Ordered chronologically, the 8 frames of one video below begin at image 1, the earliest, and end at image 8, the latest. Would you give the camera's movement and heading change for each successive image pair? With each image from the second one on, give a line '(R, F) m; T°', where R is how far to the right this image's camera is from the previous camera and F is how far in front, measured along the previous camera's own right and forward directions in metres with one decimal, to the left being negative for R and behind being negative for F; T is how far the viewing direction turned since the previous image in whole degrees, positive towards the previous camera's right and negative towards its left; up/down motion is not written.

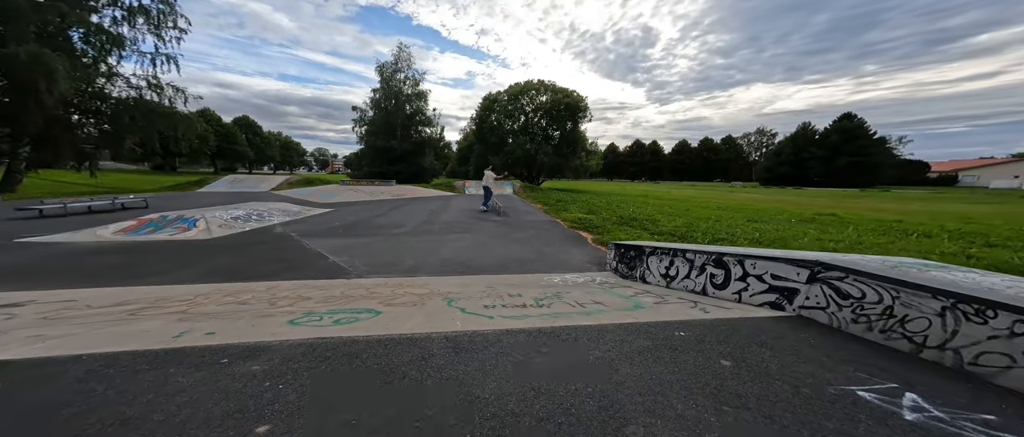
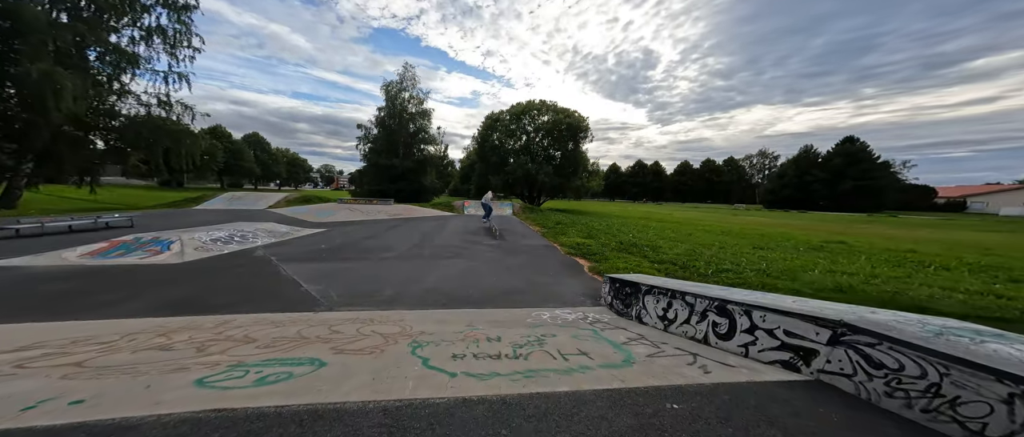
(+0.4, +0.5) m; 0°
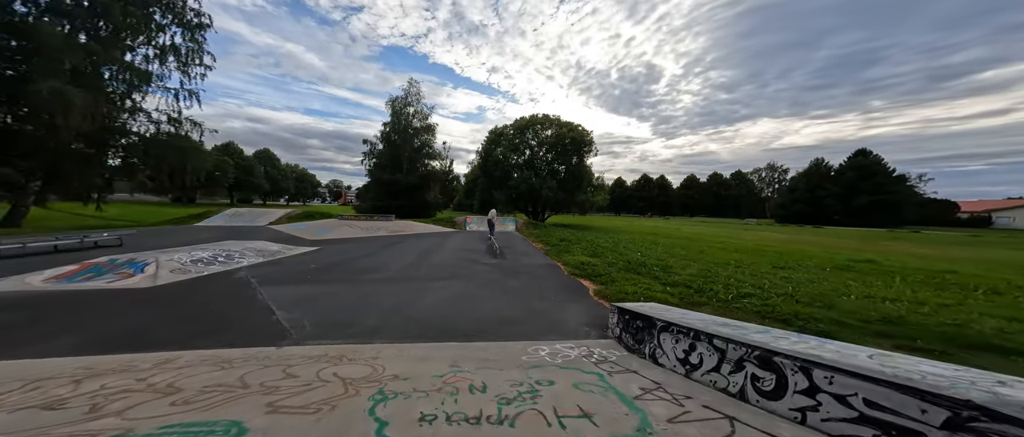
(+0.2, +0.8) m; -1°
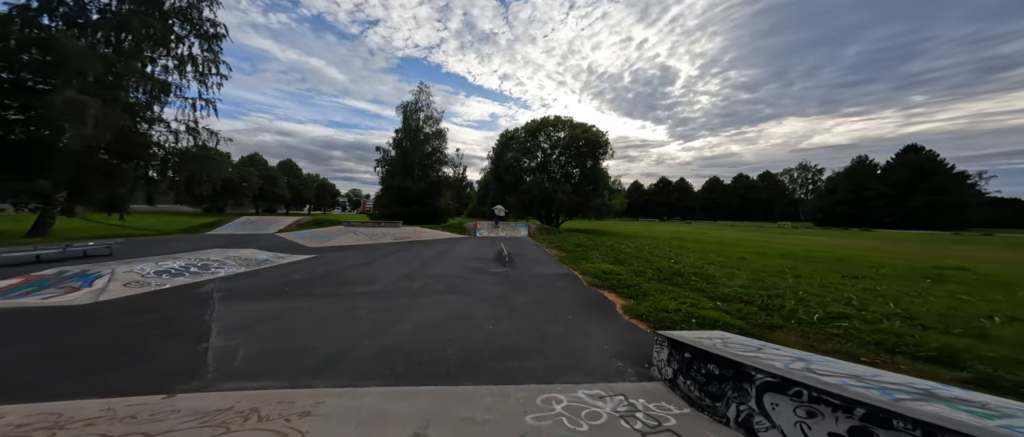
(+0.2, +1.8) m; -3°
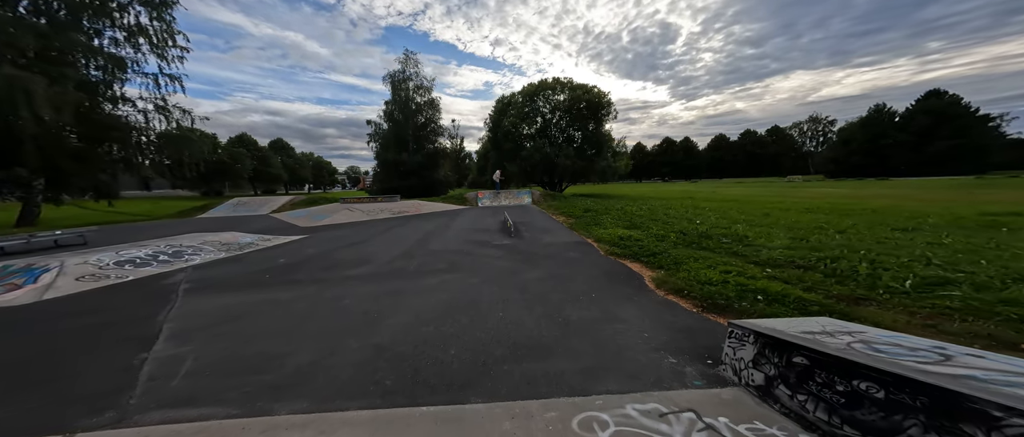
(-0.2, +1.3) m; 0°
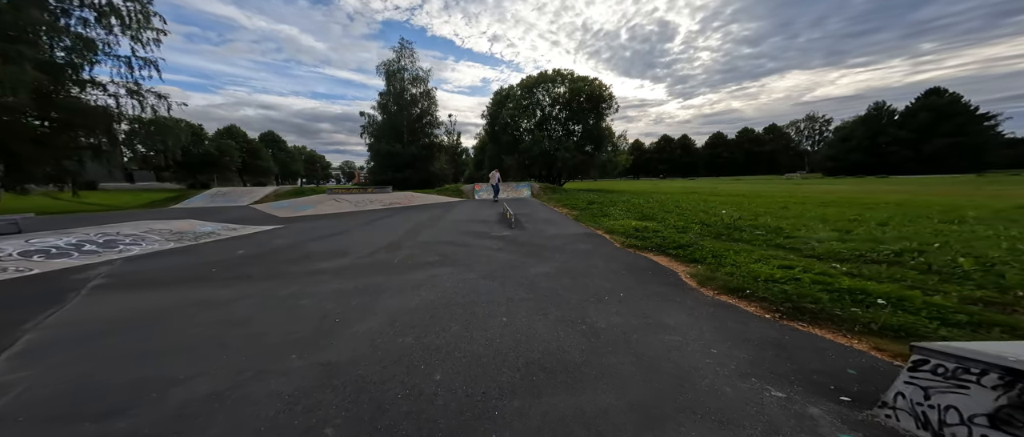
(-0.2, +1.4) m; +1°
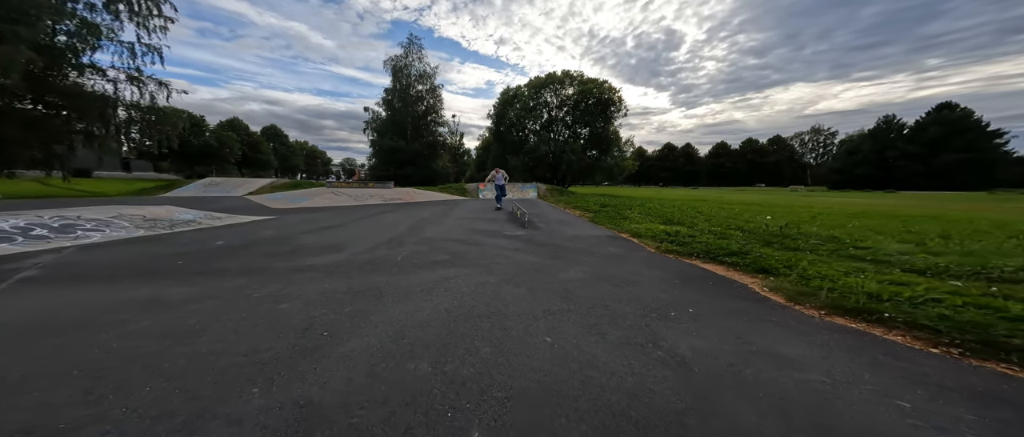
(-0.5, +1.1) m; 0°
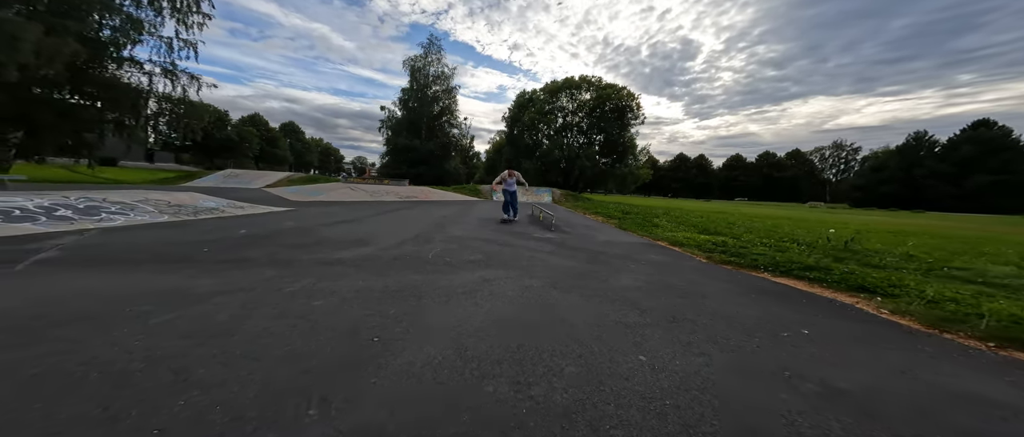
(-0.8, +0.6) m; -1°
